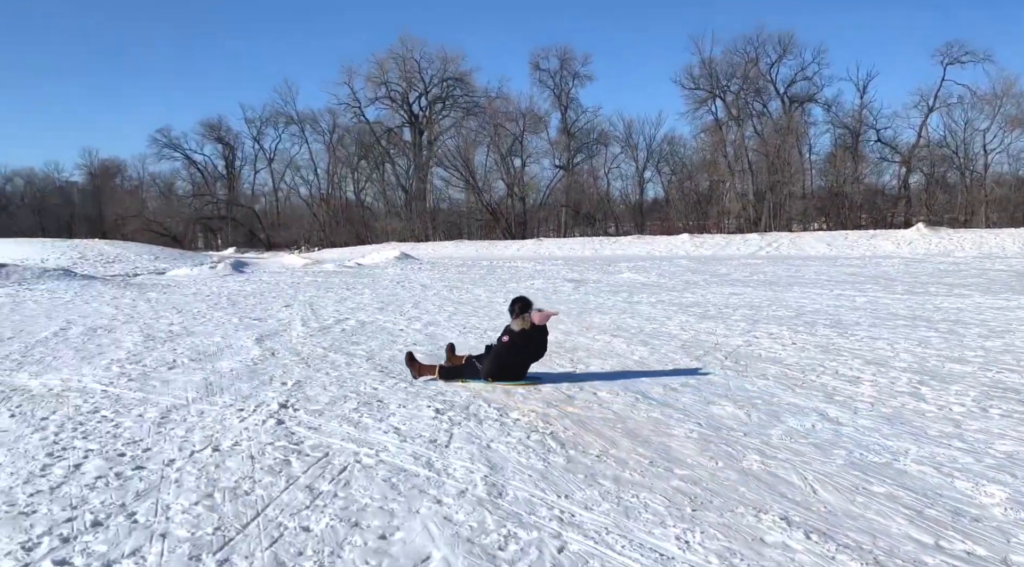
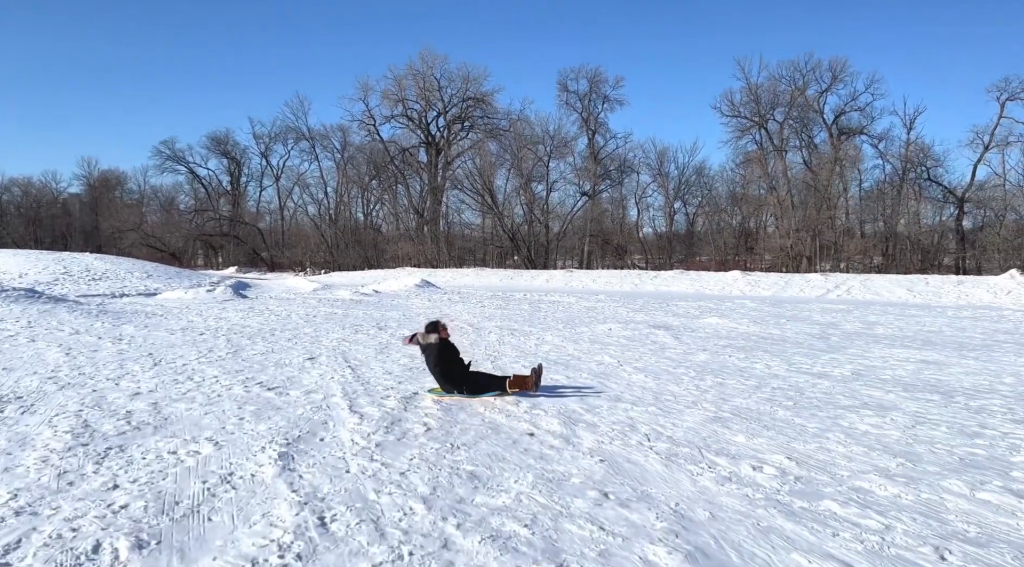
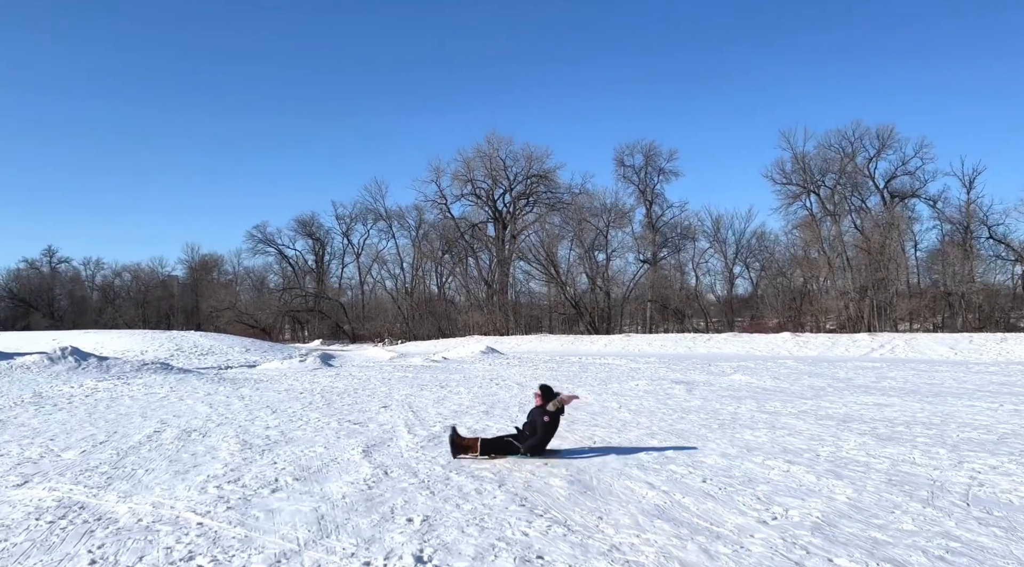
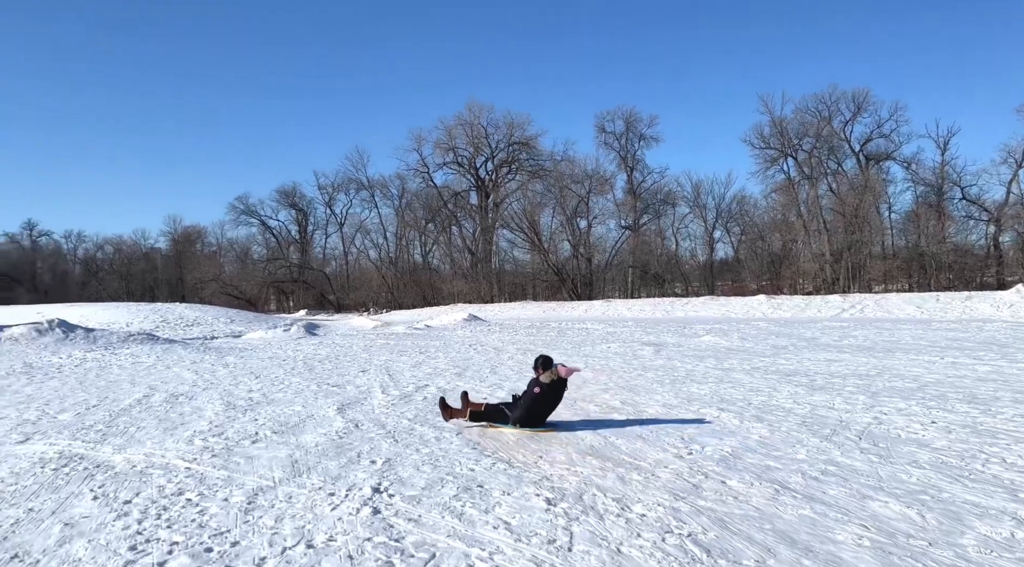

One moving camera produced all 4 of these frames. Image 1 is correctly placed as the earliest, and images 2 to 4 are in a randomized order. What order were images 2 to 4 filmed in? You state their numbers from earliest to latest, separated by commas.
4, 3, 2
